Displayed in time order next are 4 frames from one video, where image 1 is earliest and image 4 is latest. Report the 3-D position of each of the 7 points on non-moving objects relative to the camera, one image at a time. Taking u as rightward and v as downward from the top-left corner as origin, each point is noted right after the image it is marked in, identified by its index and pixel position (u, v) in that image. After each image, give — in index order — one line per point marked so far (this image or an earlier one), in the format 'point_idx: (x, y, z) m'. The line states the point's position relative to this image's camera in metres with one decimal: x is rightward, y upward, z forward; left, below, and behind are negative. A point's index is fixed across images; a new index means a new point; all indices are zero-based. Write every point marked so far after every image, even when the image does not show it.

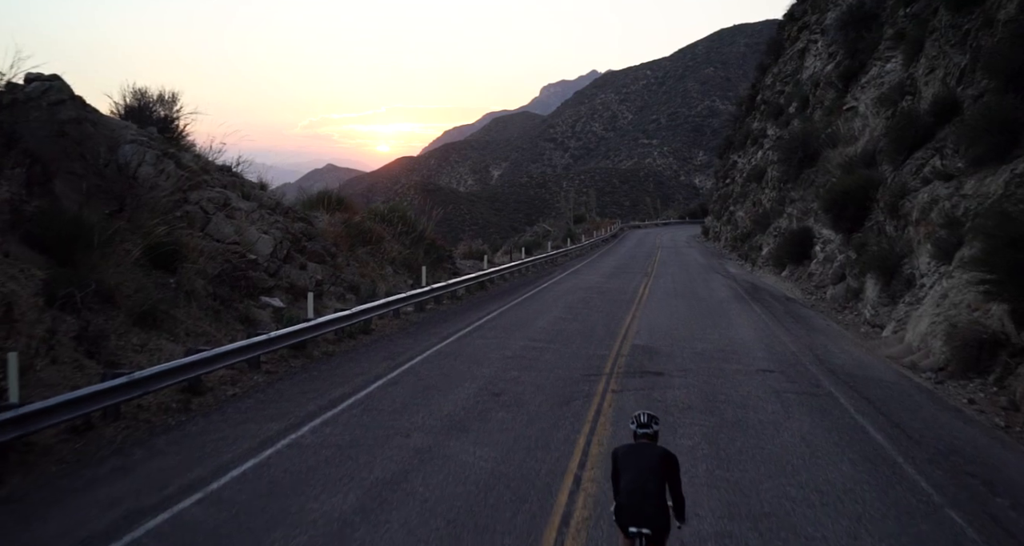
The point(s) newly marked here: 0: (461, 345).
0: (-0.7, -0.9, +7.7) m
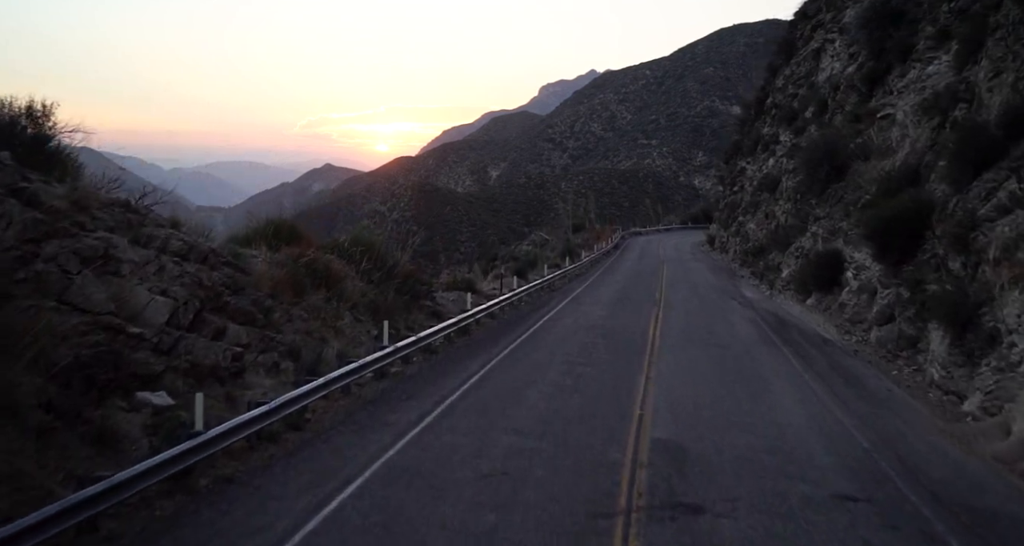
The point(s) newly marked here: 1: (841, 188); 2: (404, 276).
0: (-0.9, -1.7, +5.7) m
1: (+9.4, +2.4, +17.0) m
2: (-2.1, -0.1, +11.4) m
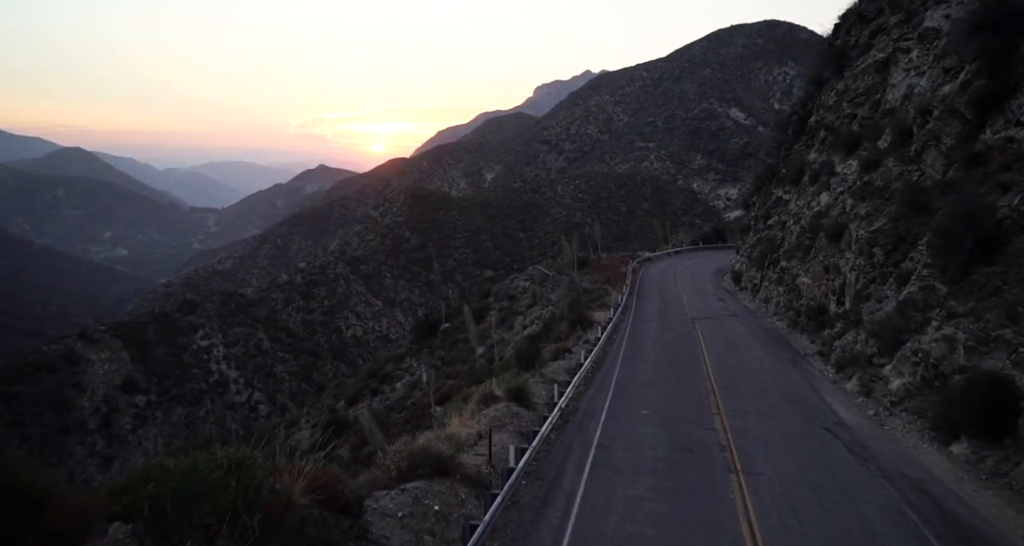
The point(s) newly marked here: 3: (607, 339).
0: (-0.8, -4.1, +0.1) m
1: (+9.3, 0.0, +11.6) m
2: (-2.1, -2.4, +5.9) m
3: (+2.9, -2.1, +18.8) m
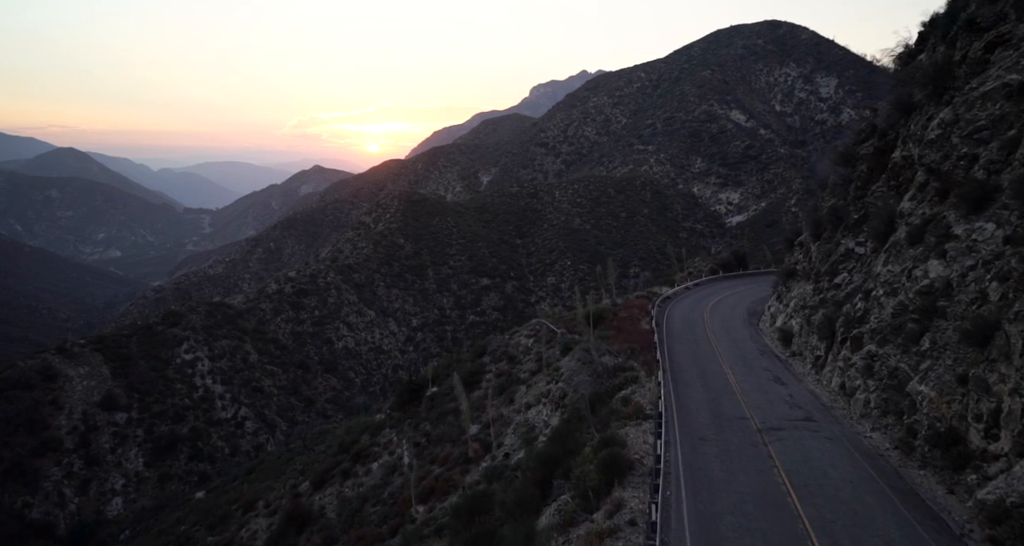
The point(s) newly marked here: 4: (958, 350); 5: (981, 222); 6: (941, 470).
0: (-0.6, -6.9, -6.2) m
1: (+9.4, -2.8, +5.3) m
2: (-1.9, -5.3, -0.5) m
3: (+3.1, -4.9, +12.5) m
4: (+11.5, -1.9, +15.4) m
5: (+12.9, +1.5, +16.5) m
6: (+10.6, -4.9, +14.8) m
